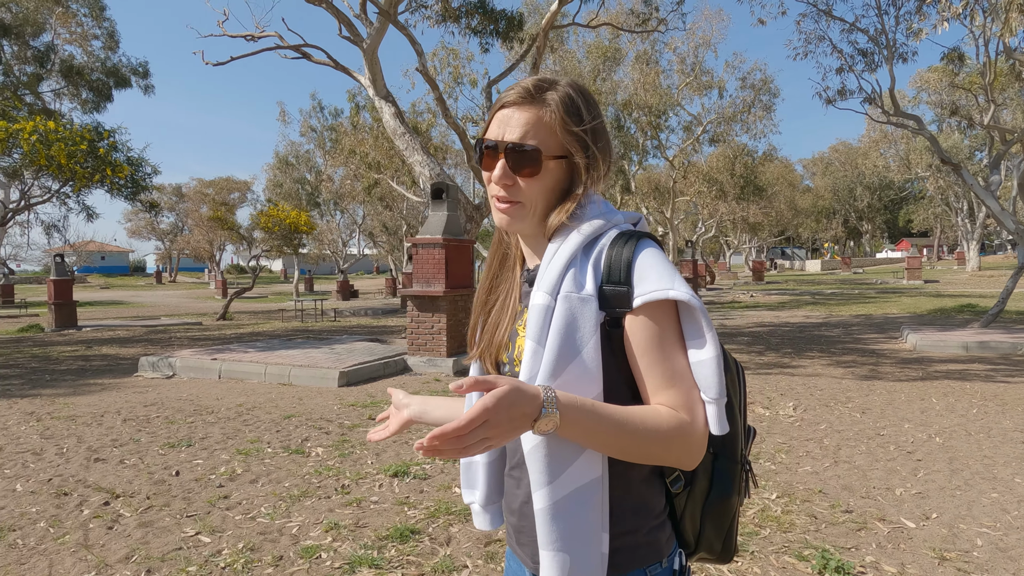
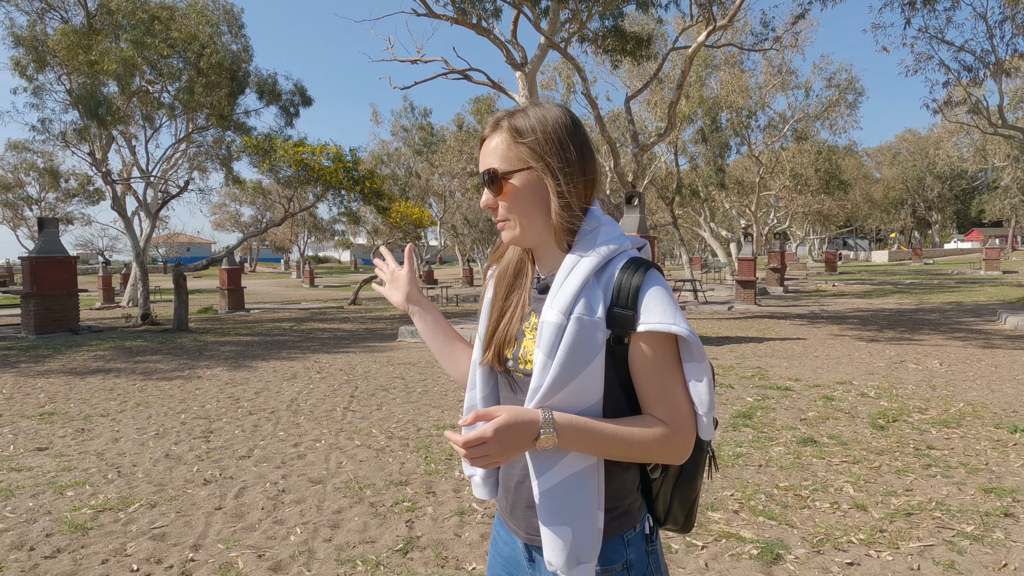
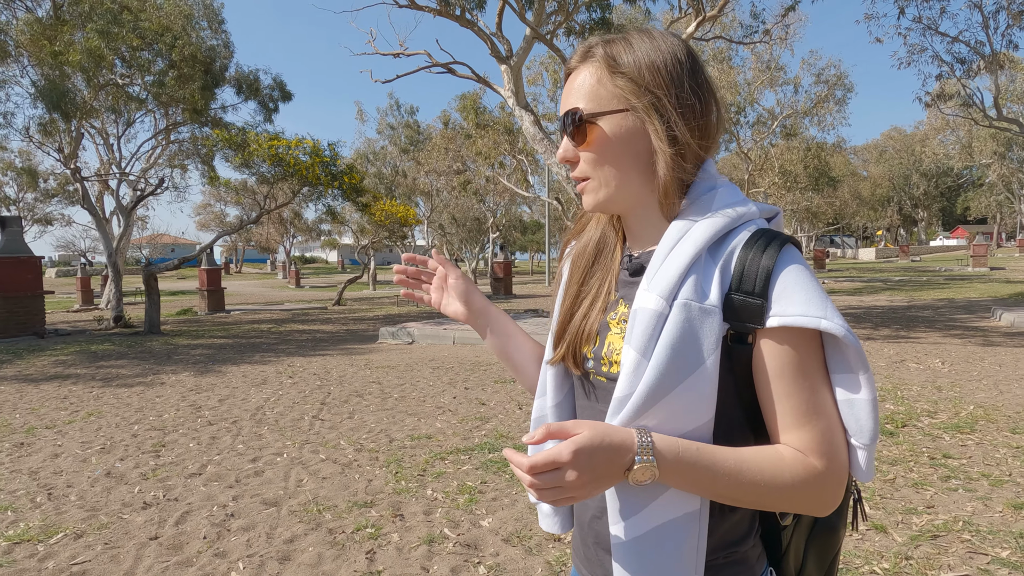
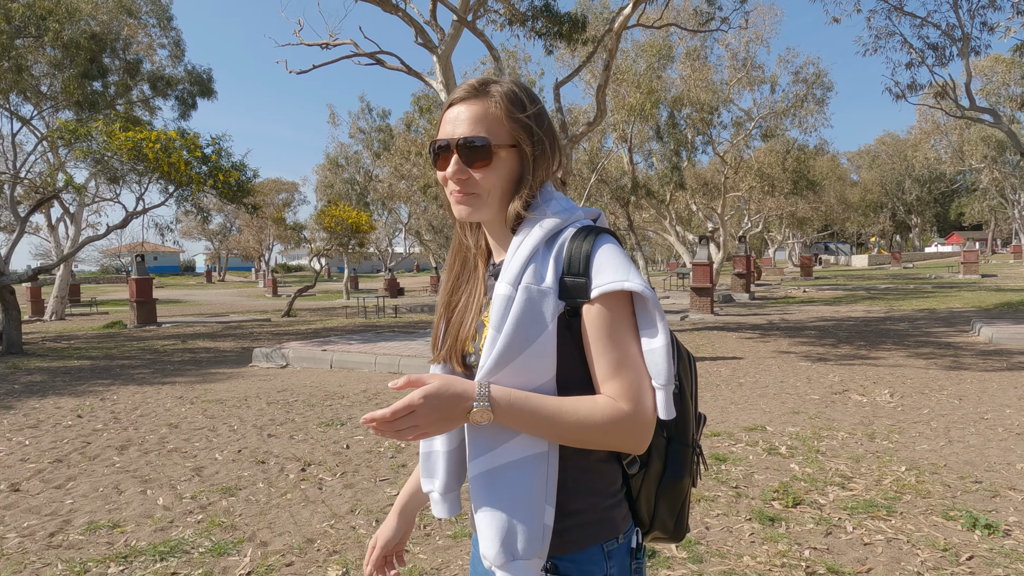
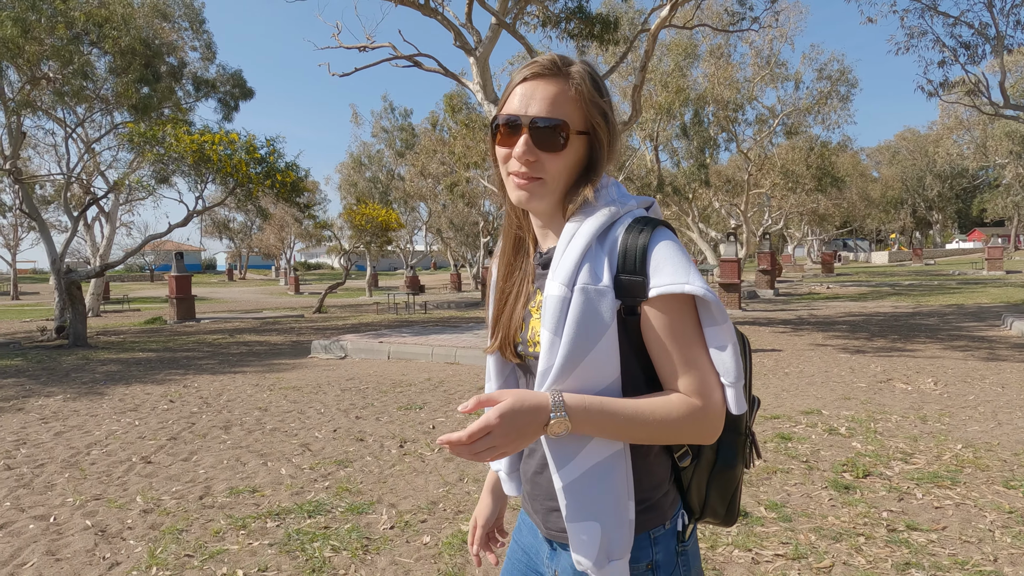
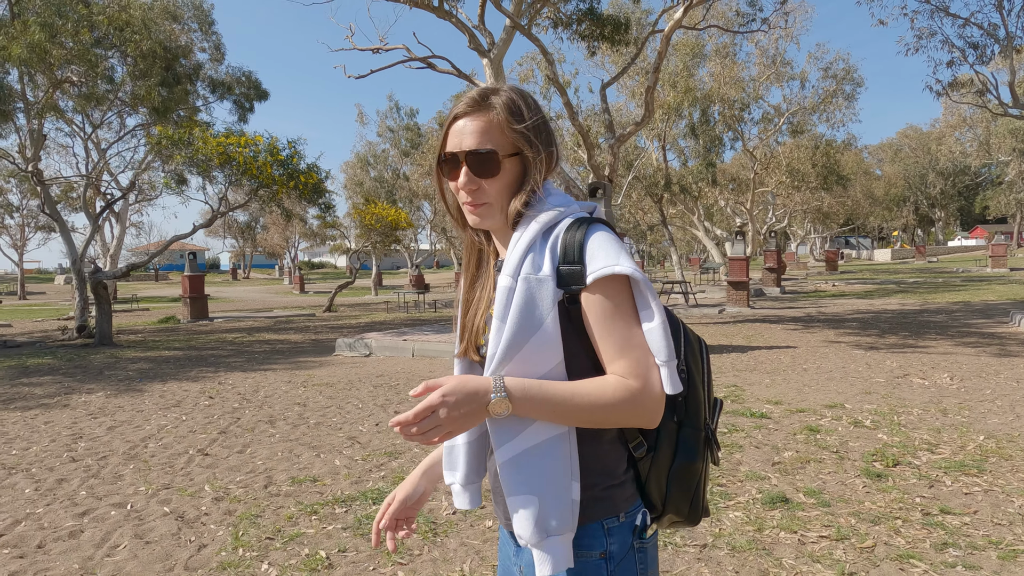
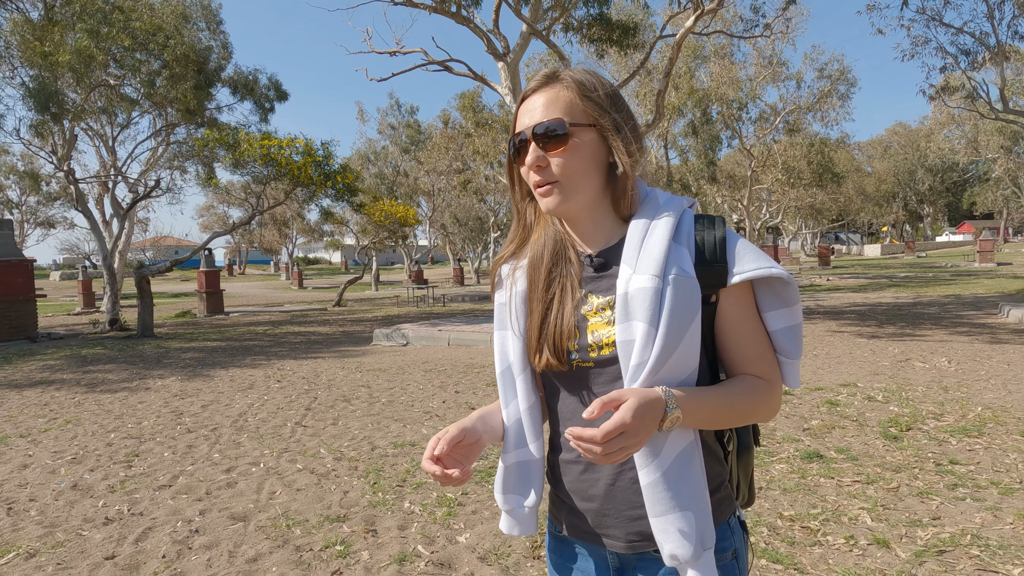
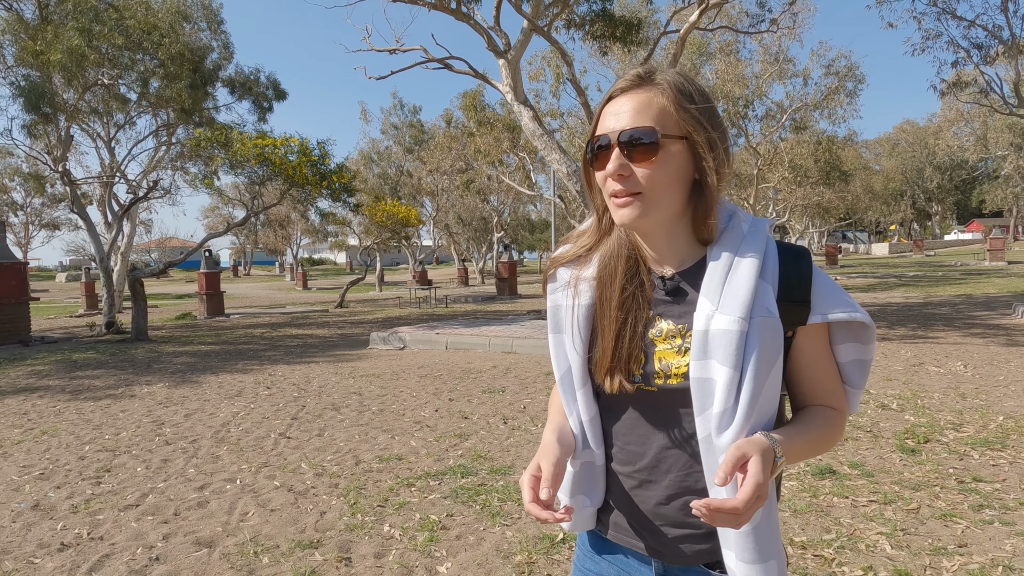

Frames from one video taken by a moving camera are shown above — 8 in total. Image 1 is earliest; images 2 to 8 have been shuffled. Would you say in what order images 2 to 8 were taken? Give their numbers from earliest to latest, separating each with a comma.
4, 5, 6, 8, 7, 3, 2
